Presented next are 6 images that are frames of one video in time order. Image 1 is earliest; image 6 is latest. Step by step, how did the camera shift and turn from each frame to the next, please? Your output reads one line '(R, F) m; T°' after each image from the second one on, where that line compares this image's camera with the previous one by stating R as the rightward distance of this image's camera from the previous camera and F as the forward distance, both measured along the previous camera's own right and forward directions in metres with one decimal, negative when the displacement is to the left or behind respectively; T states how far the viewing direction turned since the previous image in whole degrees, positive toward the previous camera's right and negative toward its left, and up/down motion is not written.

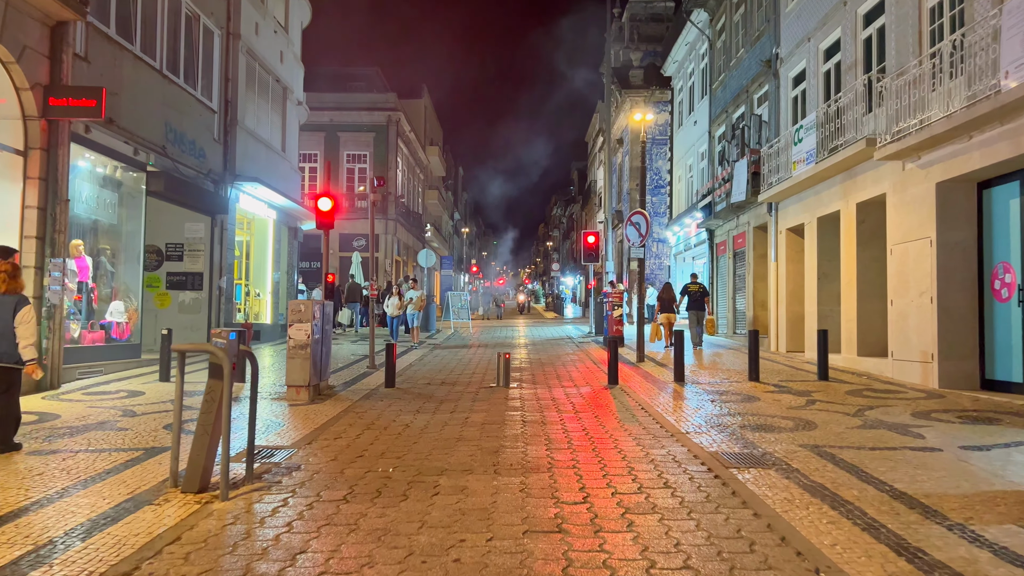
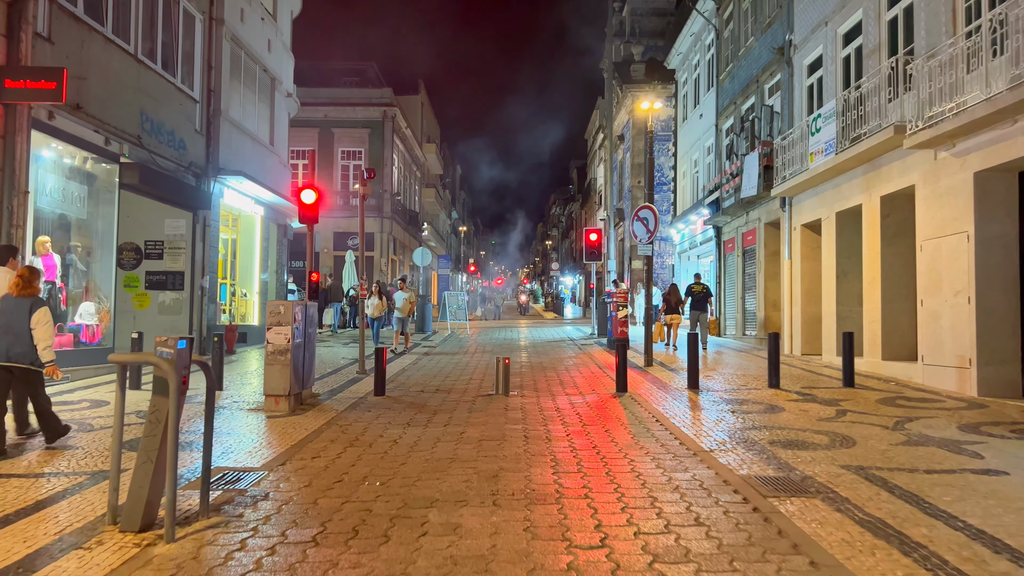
(0.0, +0.8) m; 0°
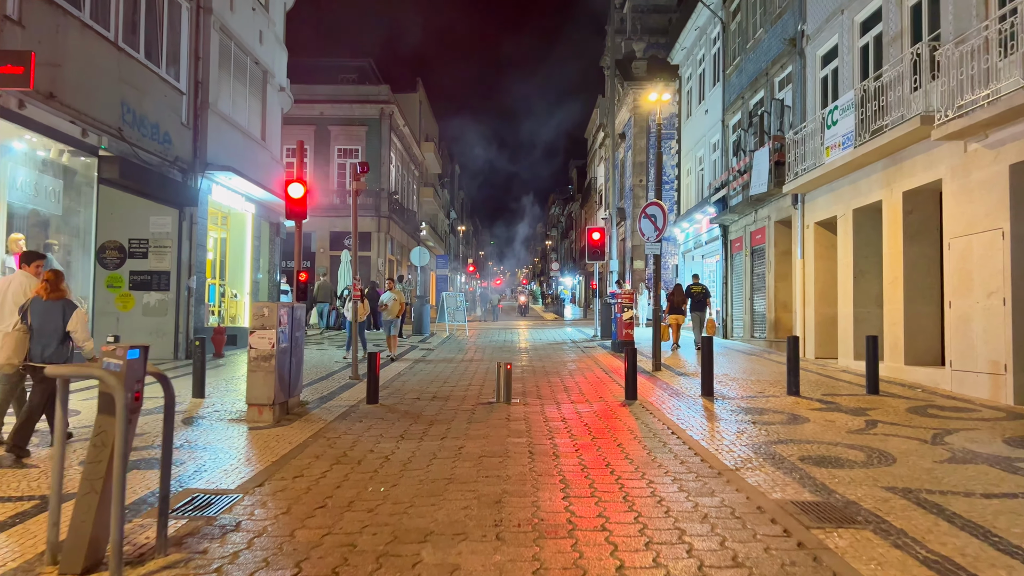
(0.0, +0.6) m; 0°
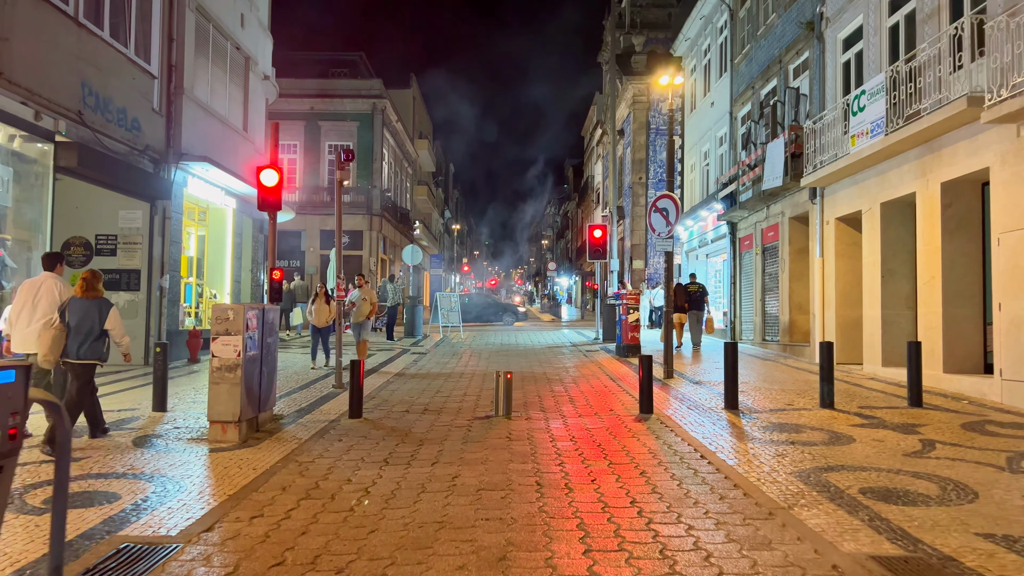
(-0.1, +1.0) m; 0°
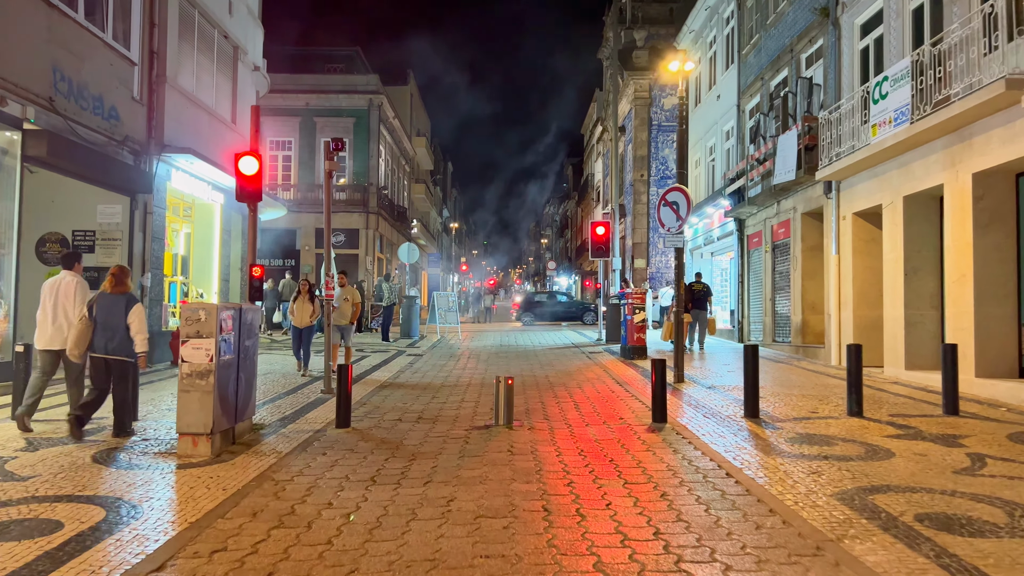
(0.0, +0.7) m; 0°
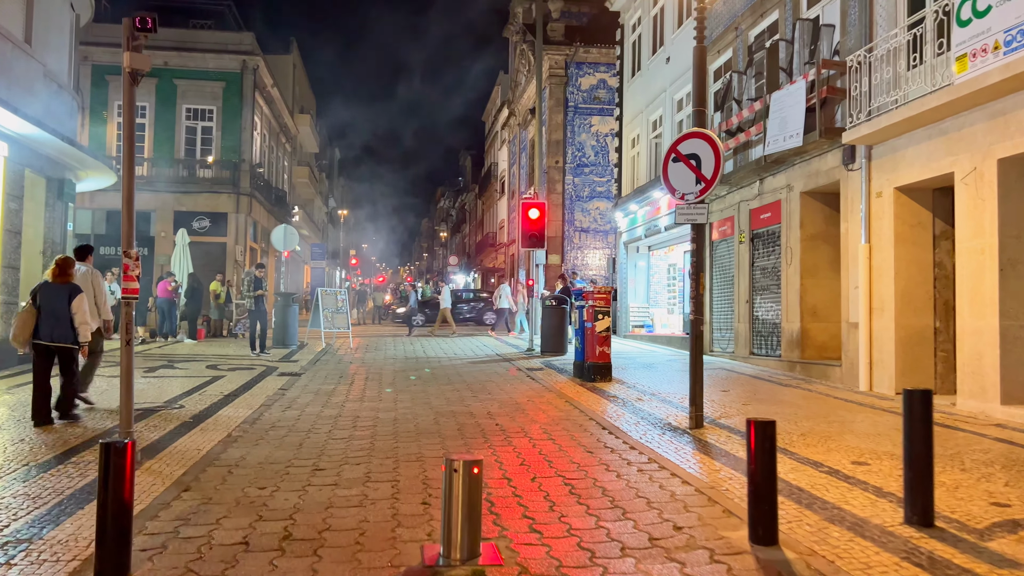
(-0.4, +3.8) m; +8°
